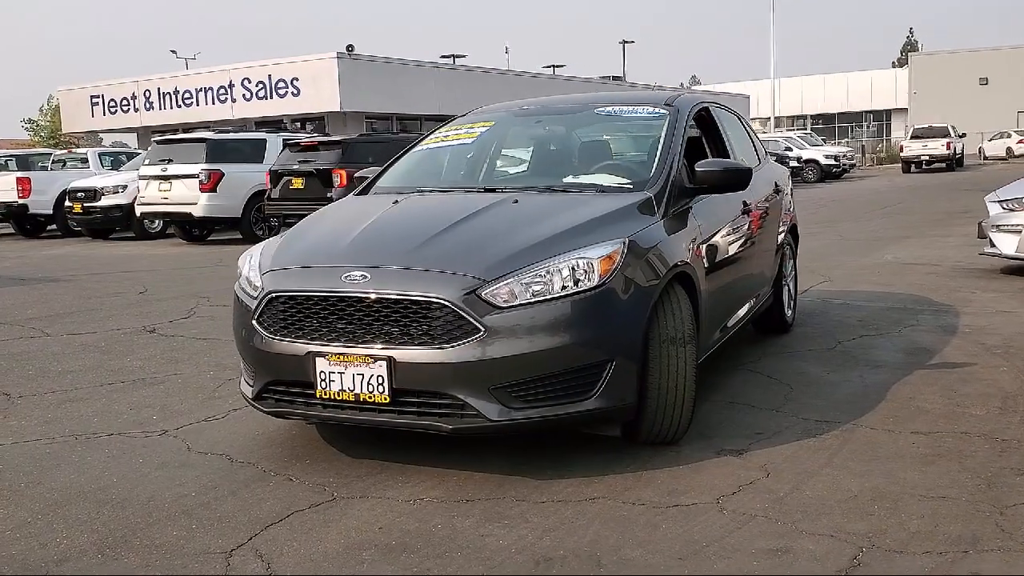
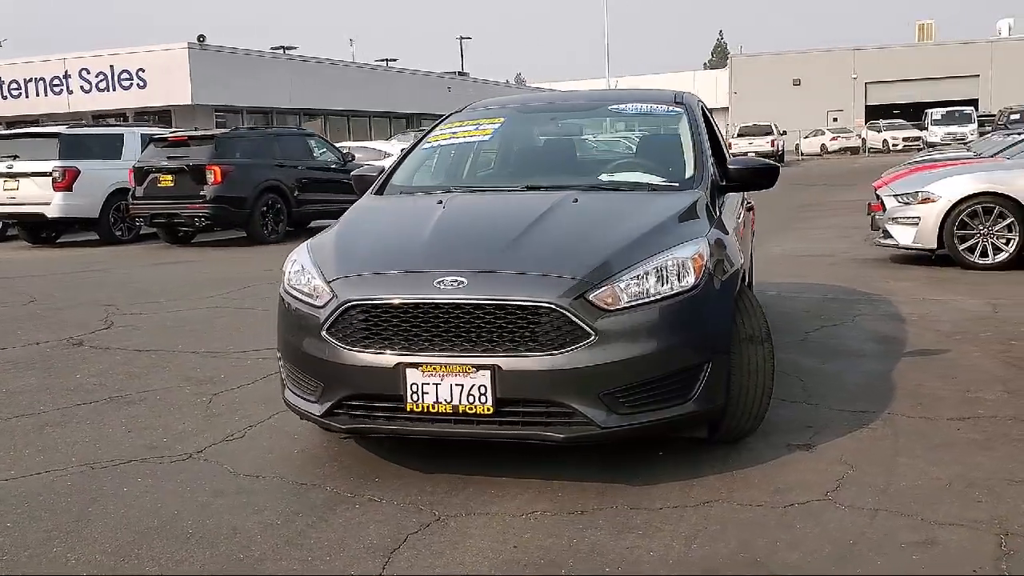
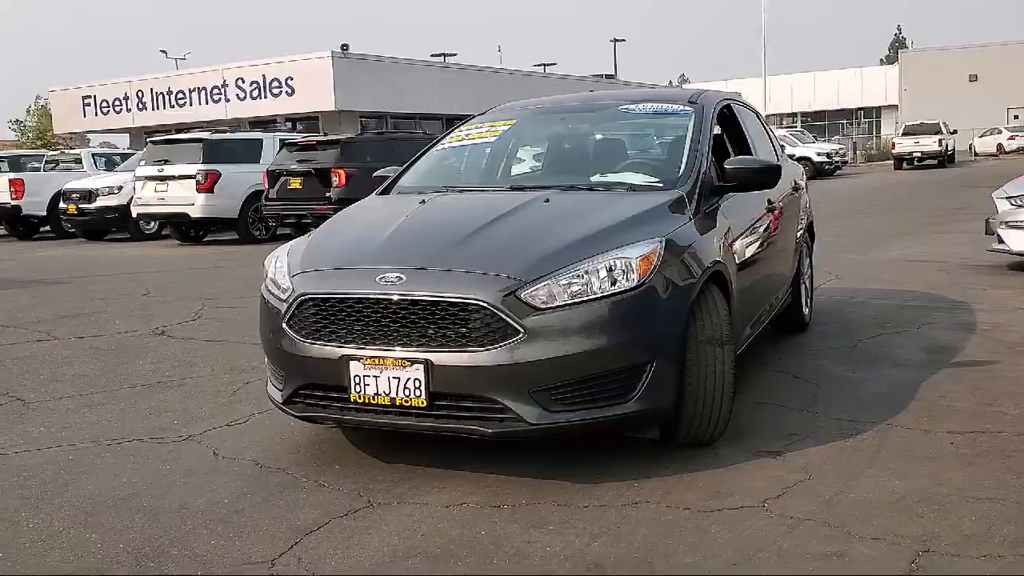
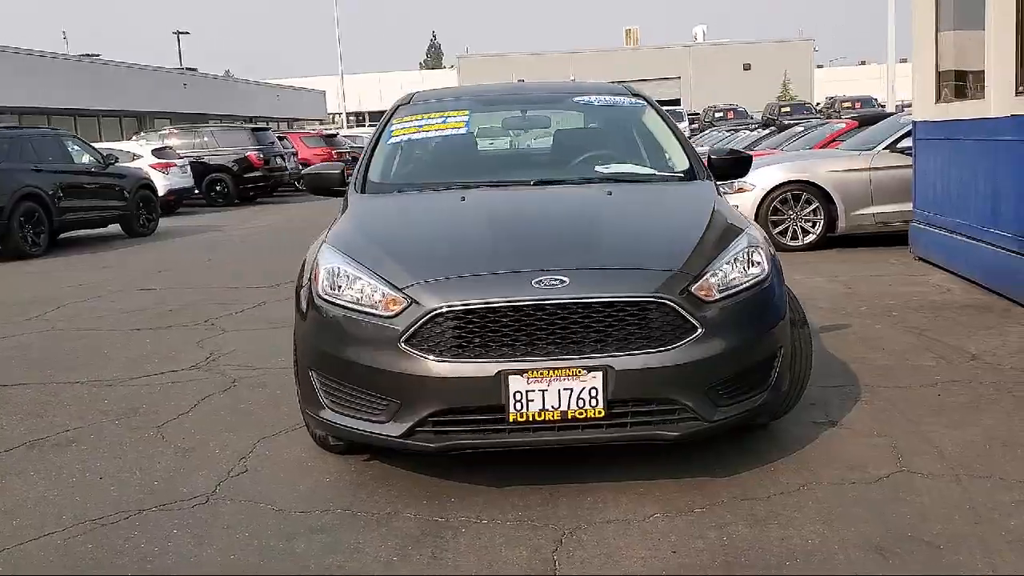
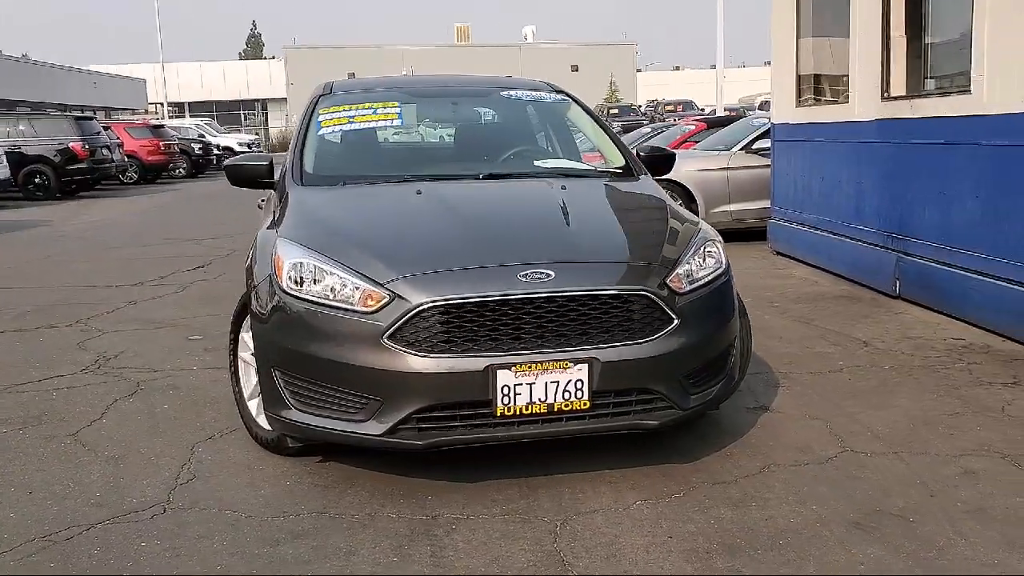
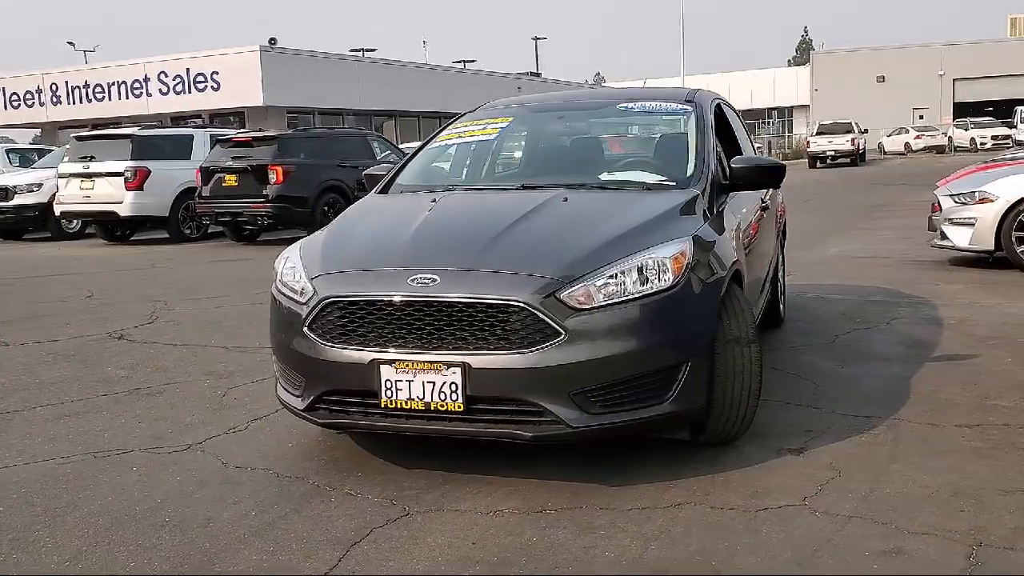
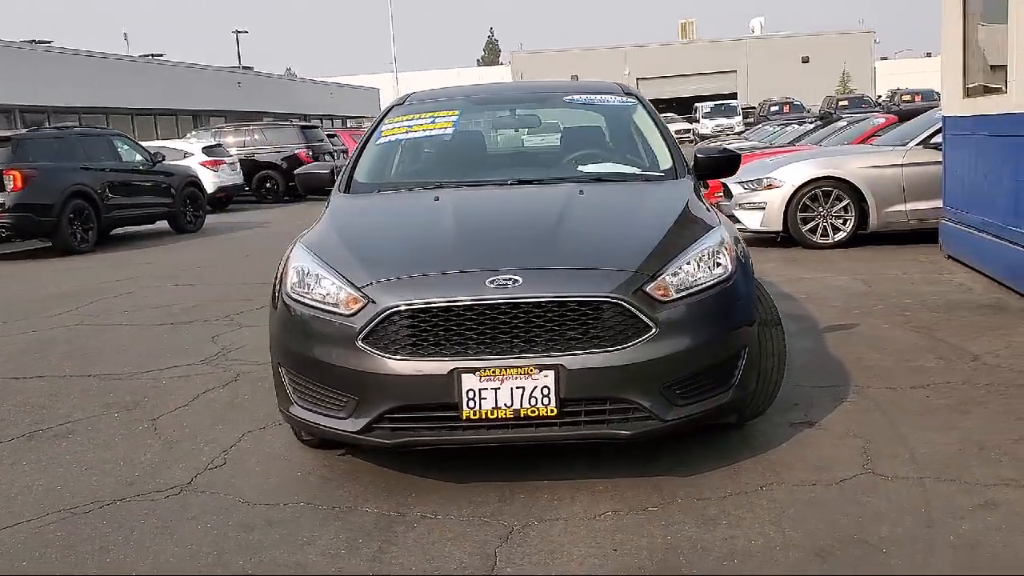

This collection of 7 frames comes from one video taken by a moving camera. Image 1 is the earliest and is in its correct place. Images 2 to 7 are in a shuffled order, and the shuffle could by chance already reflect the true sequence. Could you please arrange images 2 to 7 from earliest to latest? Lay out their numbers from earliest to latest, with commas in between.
3, 6, 2, 7, 4, 5
